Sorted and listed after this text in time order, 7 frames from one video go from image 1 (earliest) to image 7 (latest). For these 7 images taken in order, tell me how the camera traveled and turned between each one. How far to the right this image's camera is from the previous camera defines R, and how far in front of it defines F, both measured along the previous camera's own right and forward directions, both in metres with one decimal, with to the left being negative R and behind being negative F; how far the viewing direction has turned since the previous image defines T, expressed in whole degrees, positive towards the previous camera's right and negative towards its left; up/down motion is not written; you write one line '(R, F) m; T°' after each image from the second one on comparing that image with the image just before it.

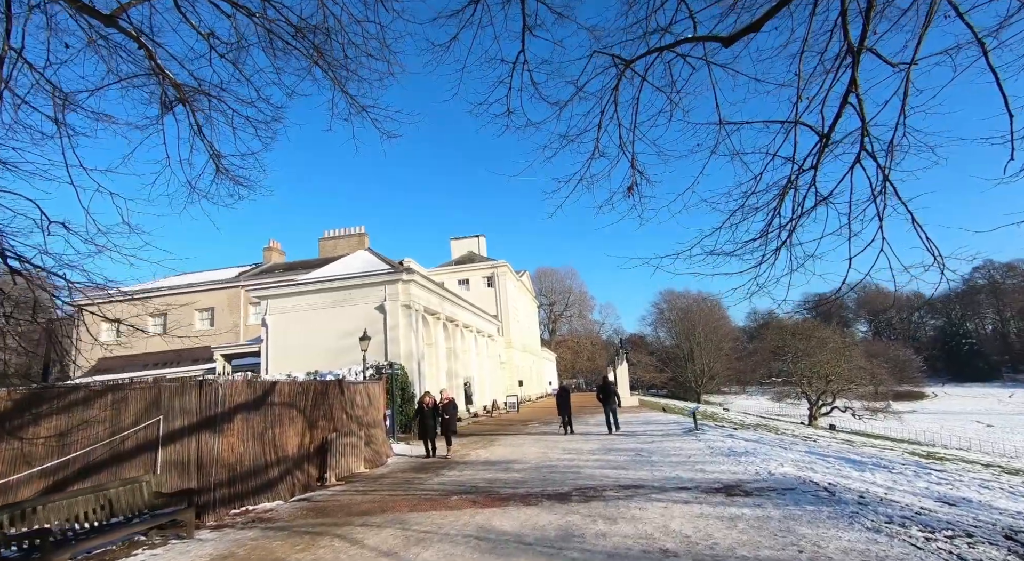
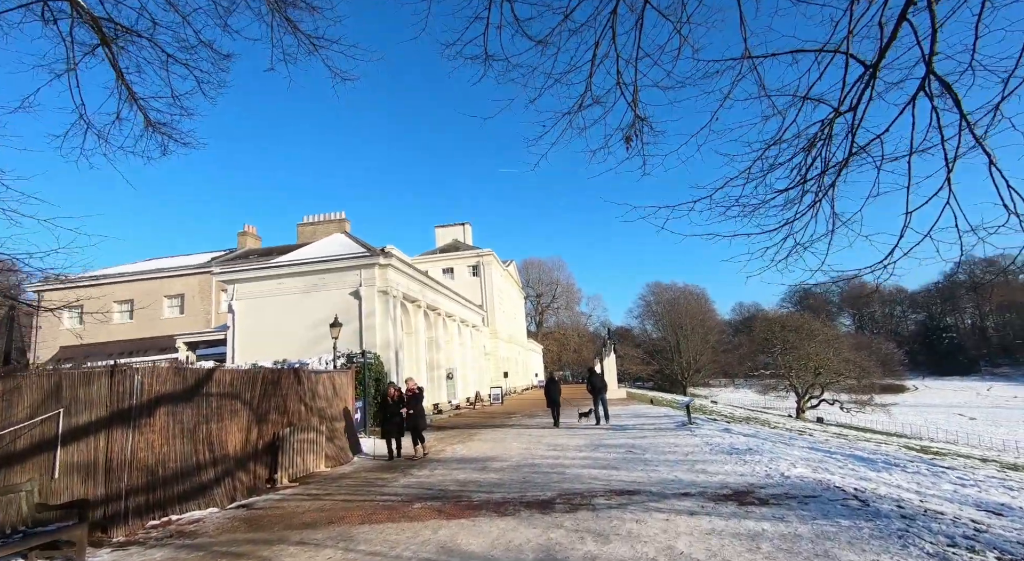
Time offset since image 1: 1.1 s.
(+0.2, +1.3) m; +1°
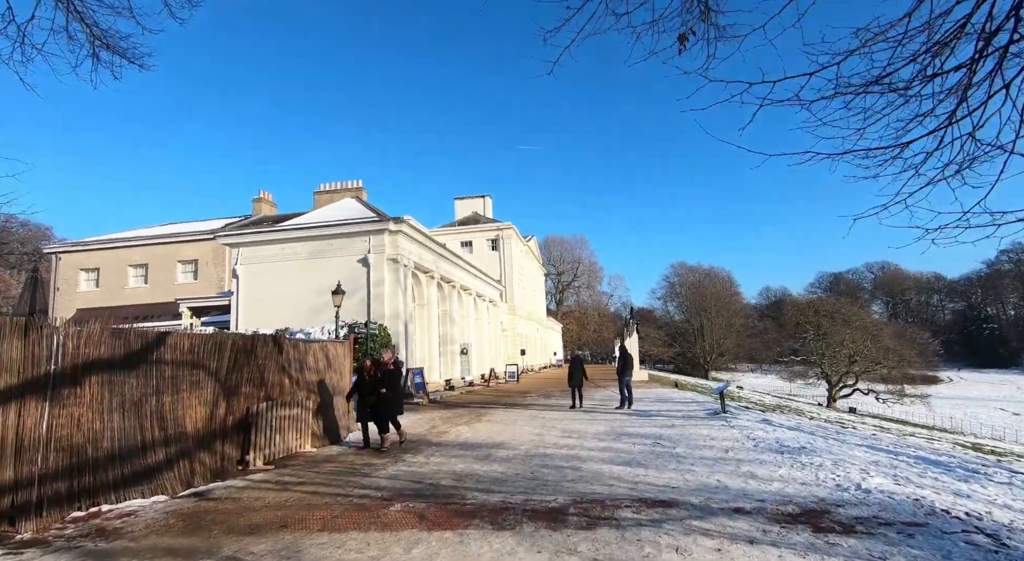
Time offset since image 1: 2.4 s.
(+0.1, +1.6) m; -2°
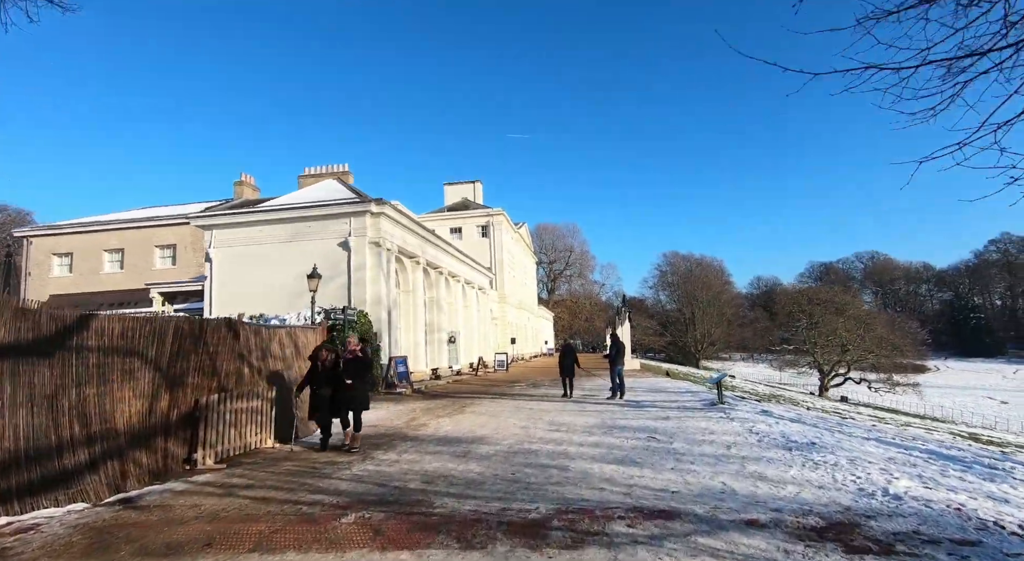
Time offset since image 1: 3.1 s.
(+0.1, +0.9) m; +1°
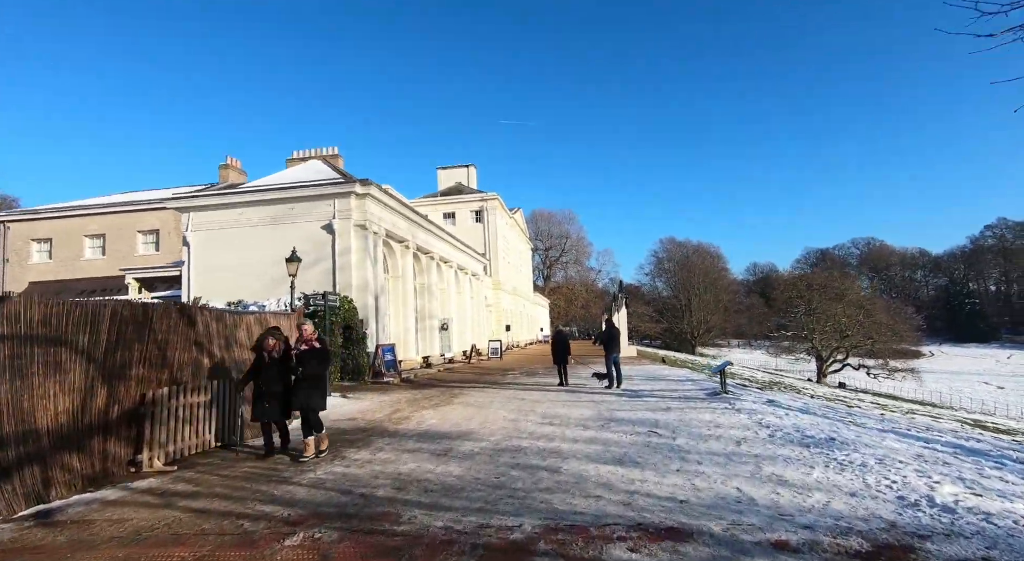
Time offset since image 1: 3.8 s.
(+0.1, +0.9) m; 0°
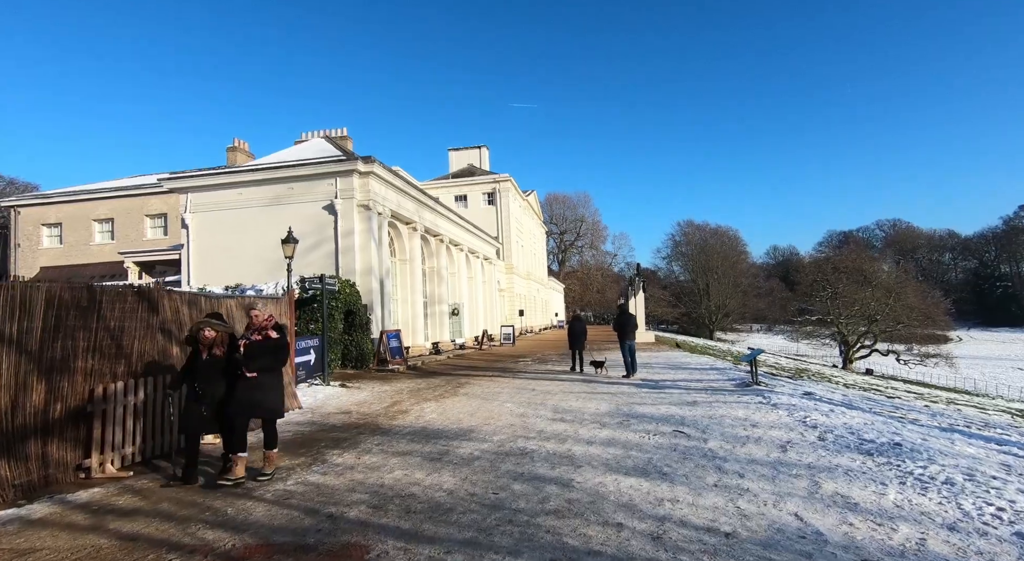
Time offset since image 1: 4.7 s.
(+0.1, +1.1) m; -2°
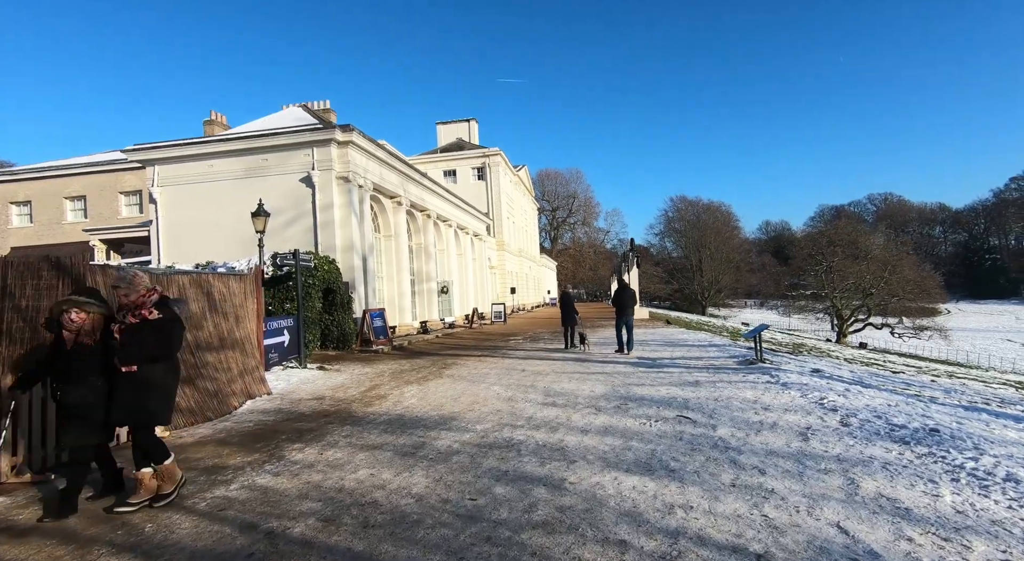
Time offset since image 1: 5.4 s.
(+0.1, +0.9) m; +1°
